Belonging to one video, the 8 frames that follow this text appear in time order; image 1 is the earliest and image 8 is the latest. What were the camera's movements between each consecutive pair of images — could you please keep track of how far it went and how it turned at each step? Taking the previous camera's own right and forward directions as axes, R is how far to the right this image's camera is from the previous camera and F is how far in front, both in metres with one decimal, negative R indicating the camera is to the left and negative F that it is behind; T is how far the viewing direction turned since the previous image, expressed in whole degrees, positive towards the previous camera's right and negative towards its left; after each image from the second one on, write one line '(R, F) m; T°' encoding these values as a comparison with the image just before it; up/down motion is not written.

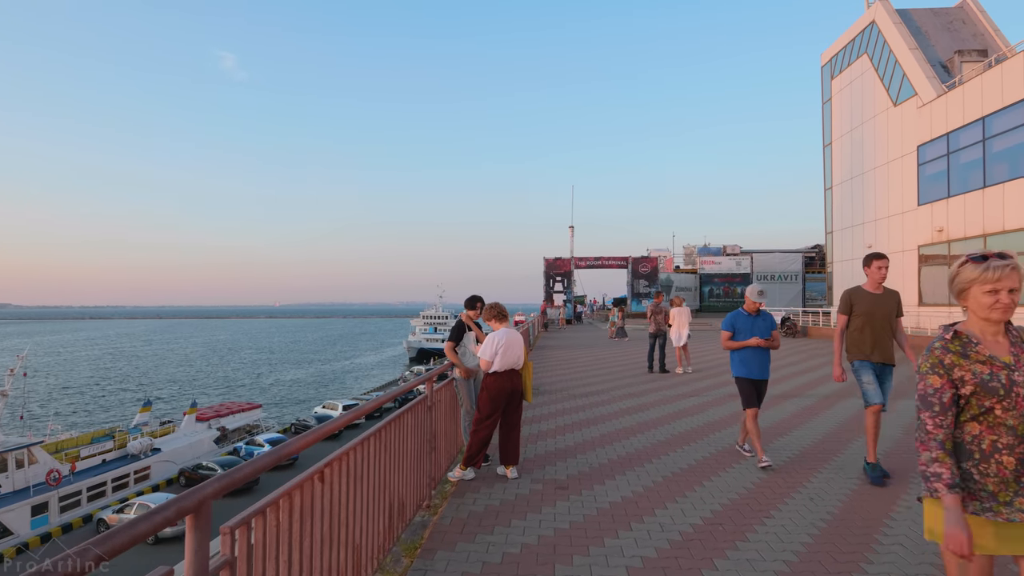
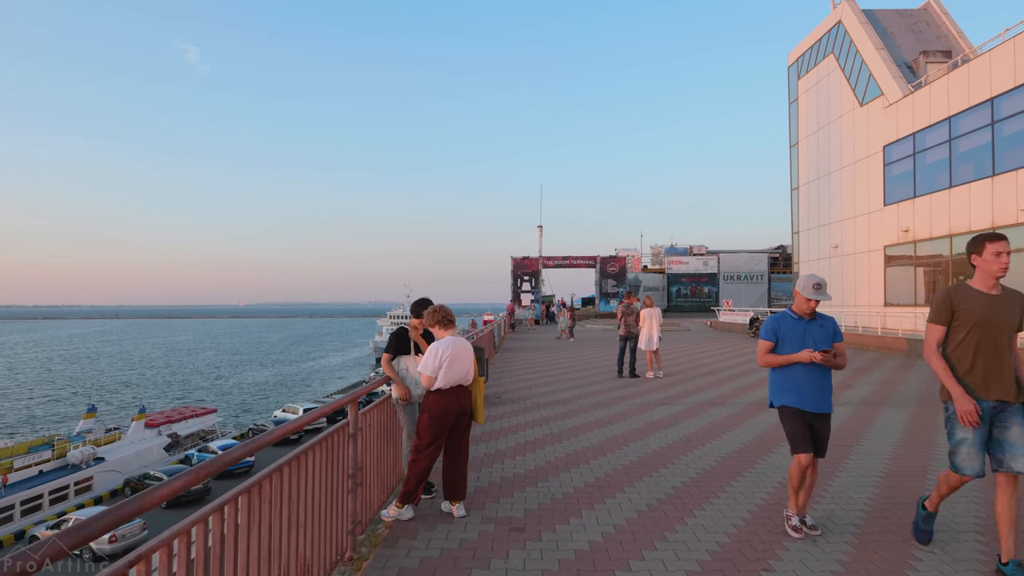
(+0.1, +0.9) m; +3°
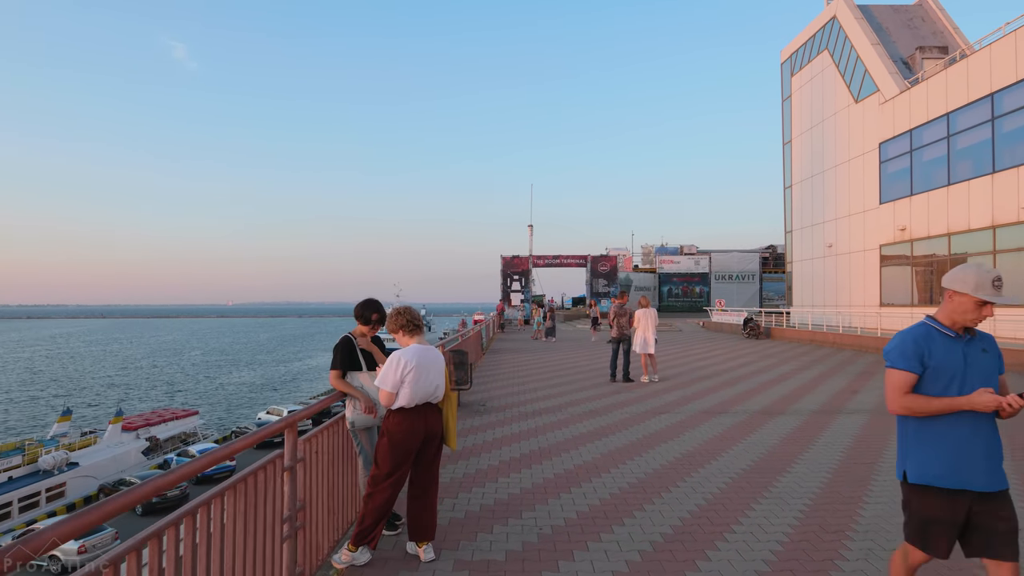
(+0.1, +0.7) m; +1°
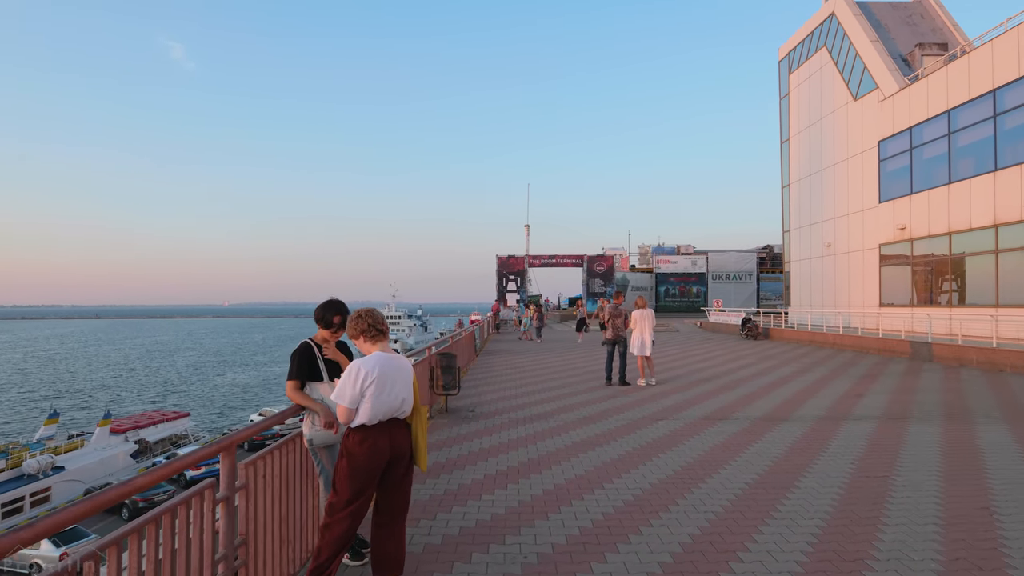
(+0.1, +0.5) m; 0°
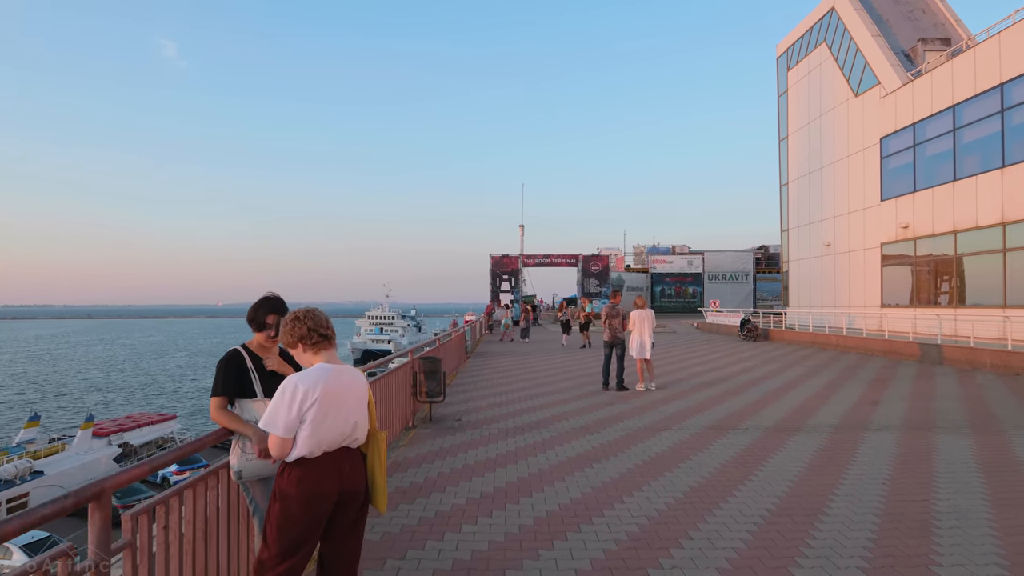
(+0.1, +0.7) m; 0°
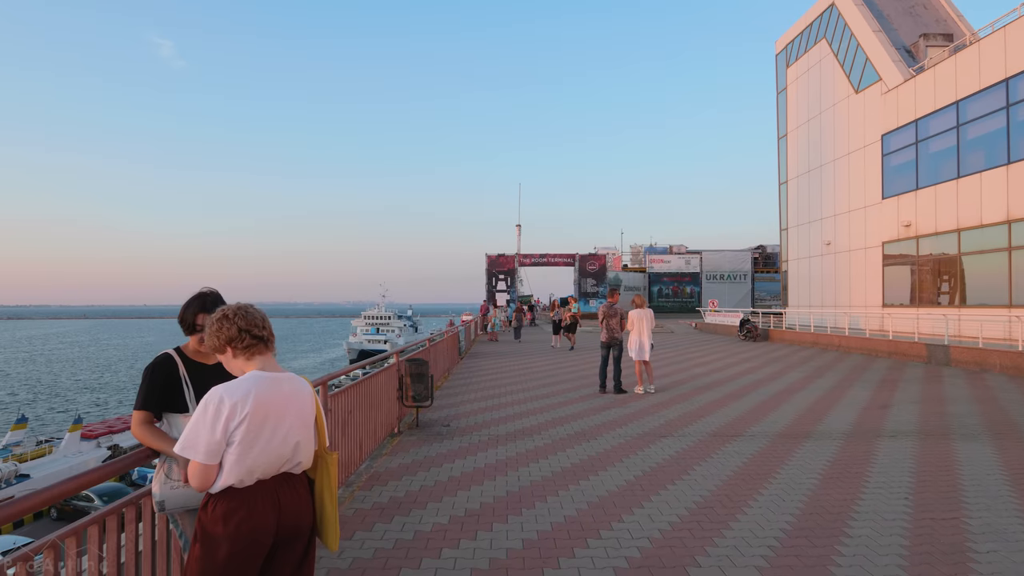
(+0.1, +0.5) m; 0°
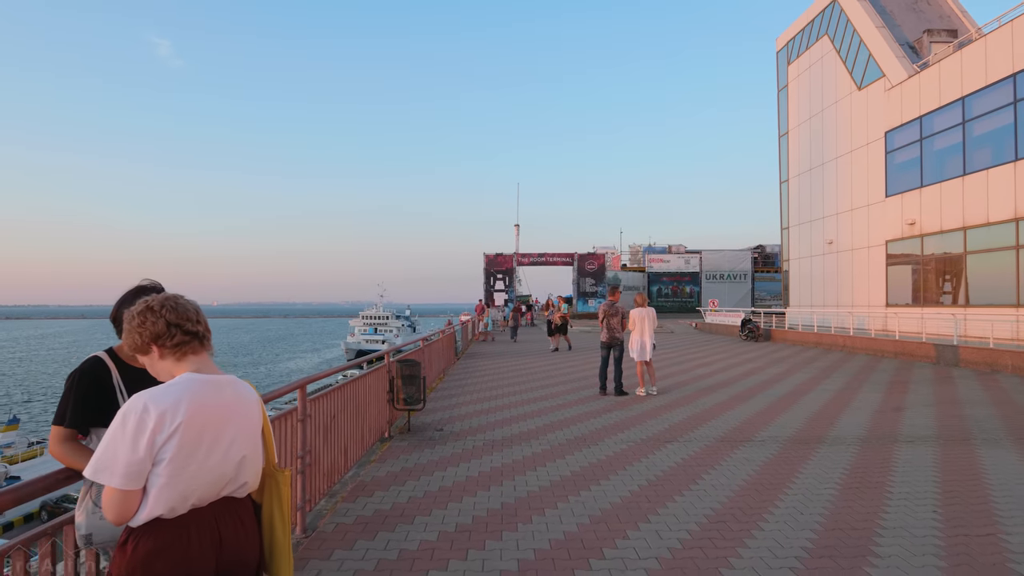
(0.0, +0.4) m; 0°
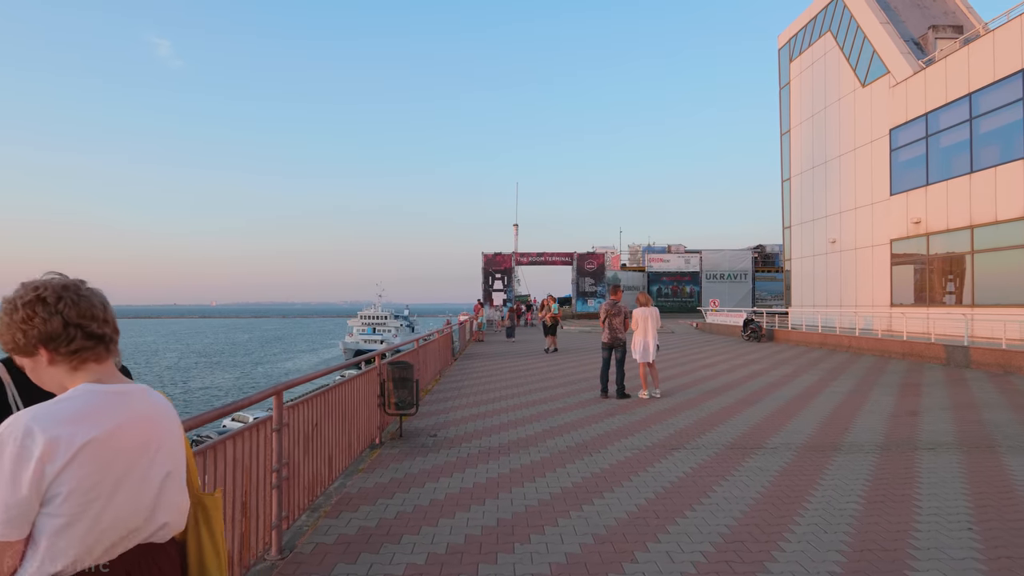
(0.0, +0.4) m; 0°
